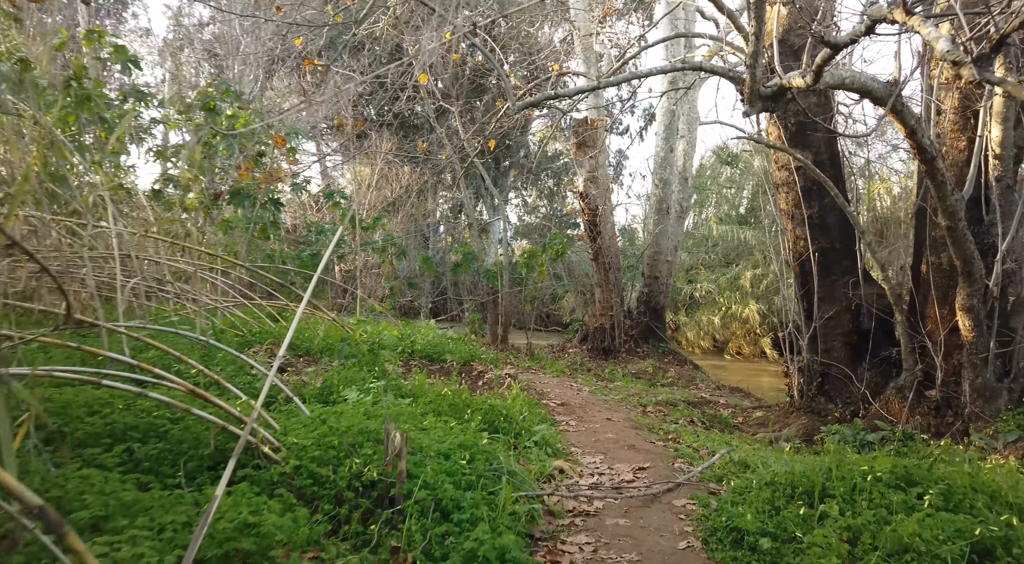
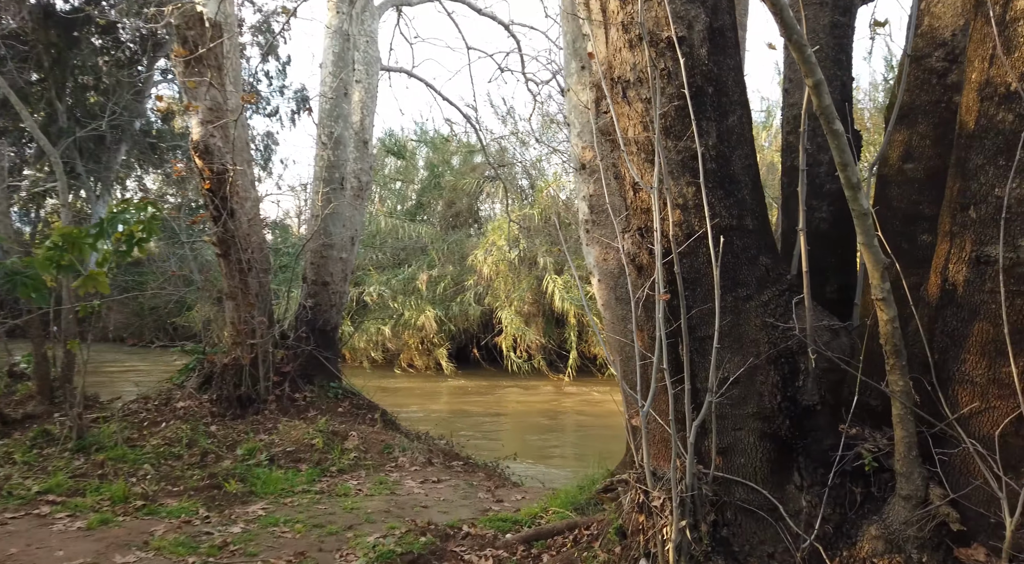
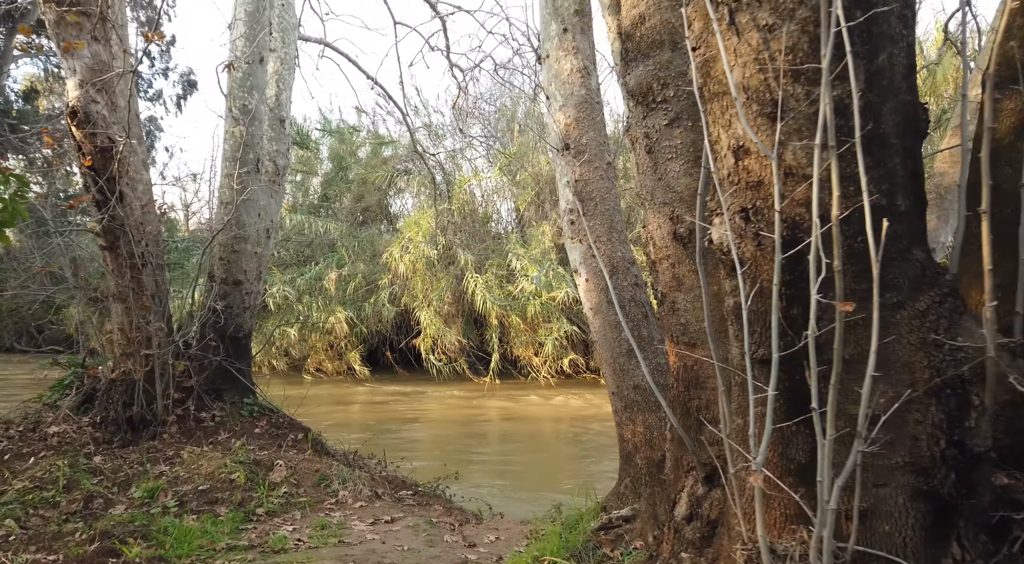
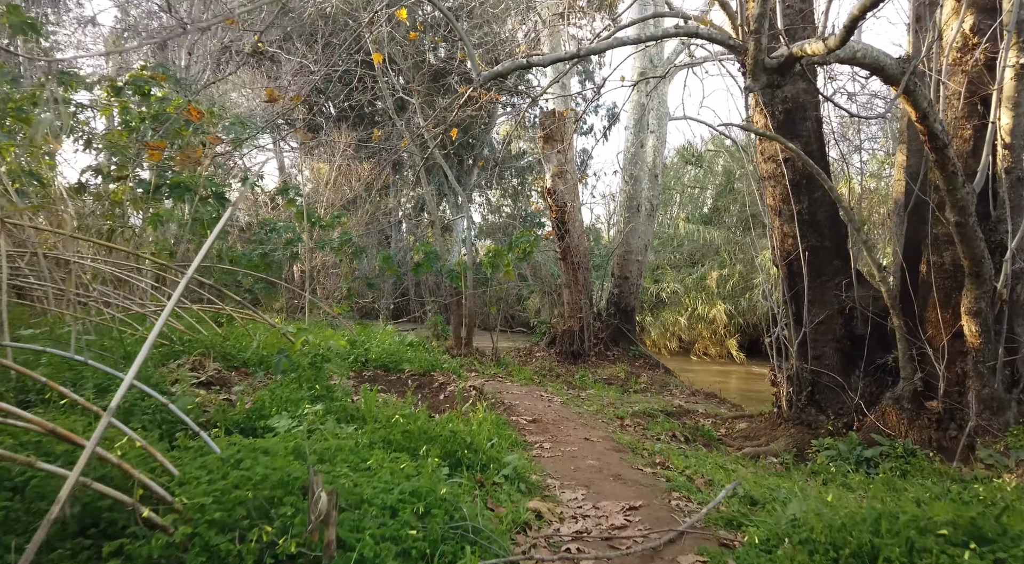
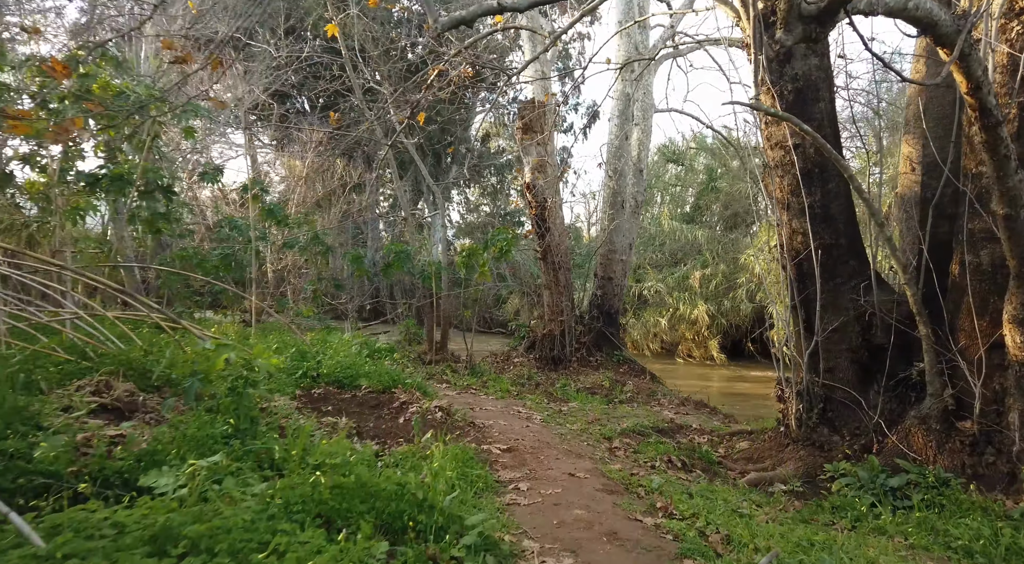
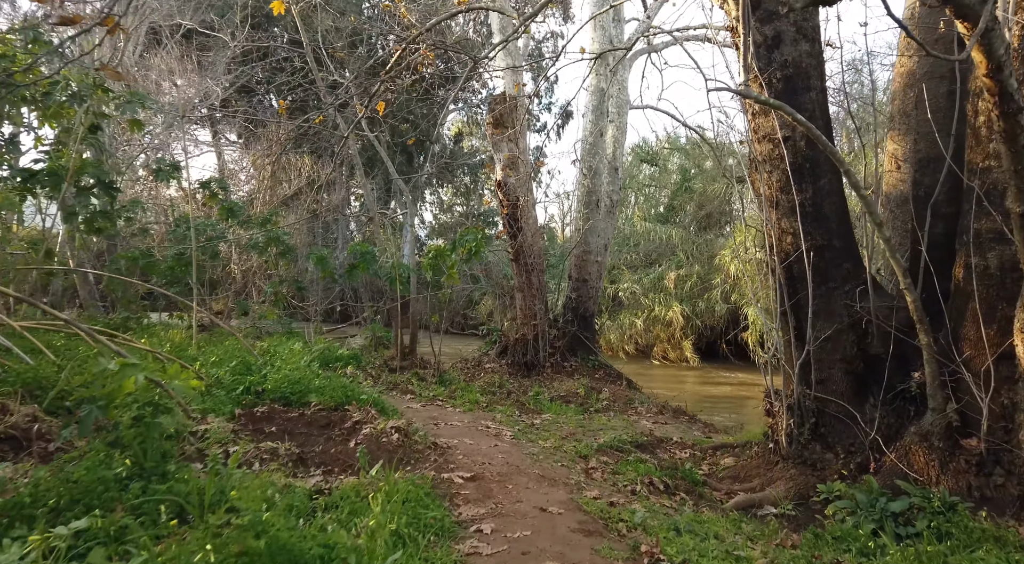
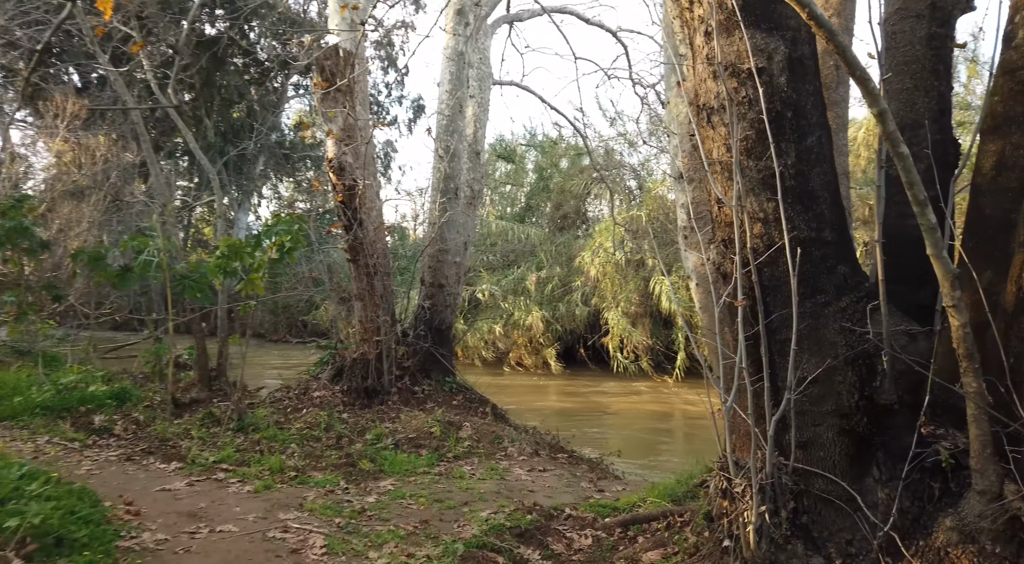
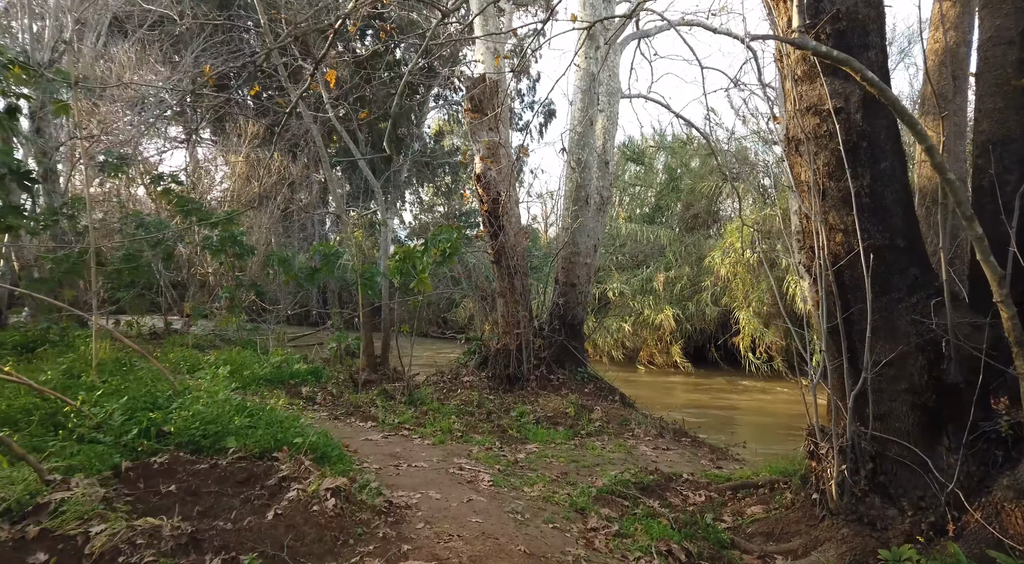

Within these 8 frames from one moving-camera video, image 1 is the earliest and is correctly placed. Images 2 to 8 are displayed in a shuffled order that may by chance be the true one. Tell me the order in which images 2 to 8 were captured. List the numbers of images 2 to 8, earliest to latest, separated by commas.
4, 5, 6, 8, 7, 2, 3
